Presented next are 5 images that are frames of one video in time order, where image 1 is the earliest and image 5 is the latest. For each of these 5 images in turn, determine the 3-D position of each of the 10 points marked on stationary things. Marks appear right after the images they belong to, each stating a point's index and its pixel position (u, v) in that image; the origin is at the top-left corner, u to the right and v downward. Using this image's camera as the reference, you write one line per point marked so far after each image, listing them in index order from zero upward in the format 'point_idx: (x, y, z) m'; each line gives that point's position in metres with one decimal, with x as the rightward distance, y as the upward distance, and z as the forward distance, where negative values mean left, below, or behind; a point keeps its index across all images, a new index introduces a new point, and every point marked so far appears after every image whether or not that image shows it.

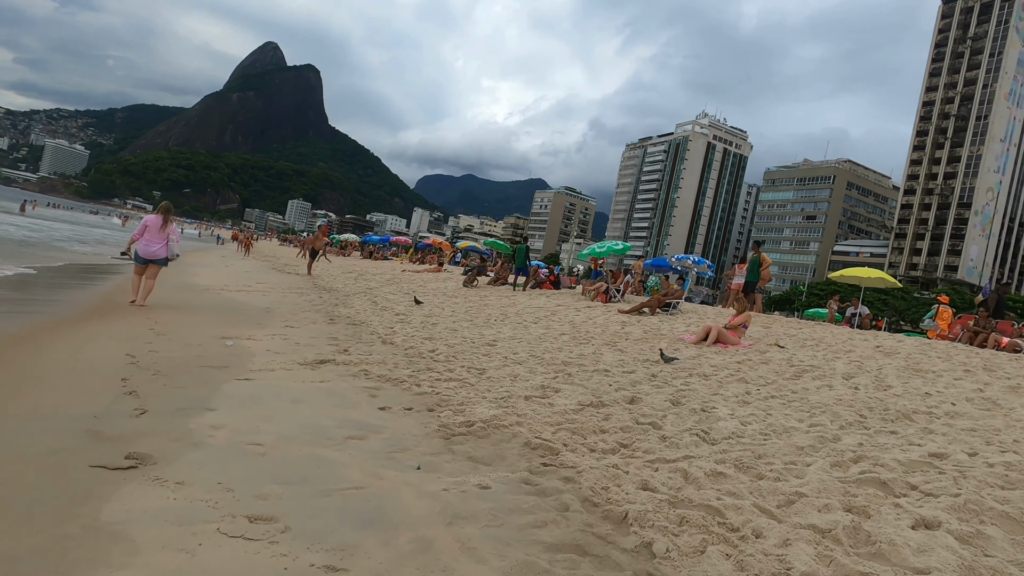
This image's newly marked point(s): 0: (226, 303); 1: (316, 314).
0: (-4.3, -0.2, +10.2) m
1: (-2.7, -0.4, +9.3) m
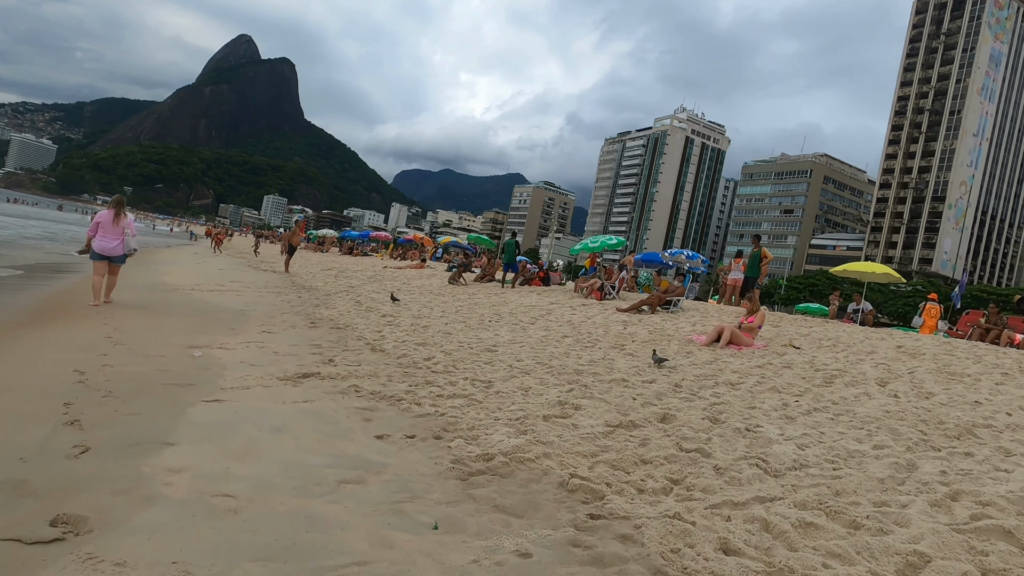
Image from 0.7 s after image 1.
0: (-4.4, -0.2, +9.4) m
1: (-2.7, -0.4, +8.5) m
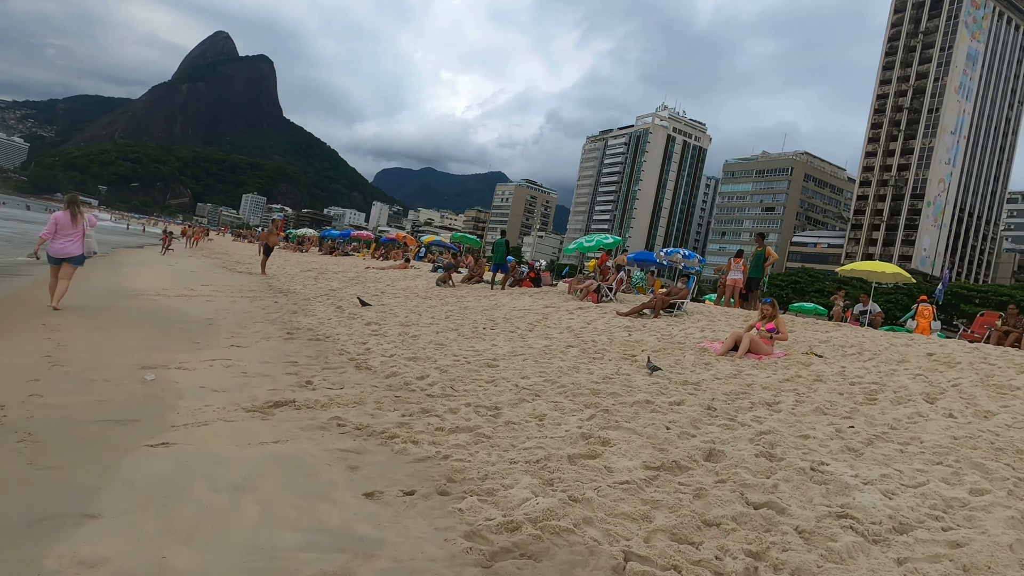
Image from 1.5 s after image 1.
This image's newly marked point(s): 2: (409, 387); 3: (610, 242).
0: (-4.5, -0.3, +8.5) m
1: (-2.8, -0.4, +7.7) m
2: (-0.7, -0.7, +4.9) m
3: (+2.2, +1.0, +14.6) m
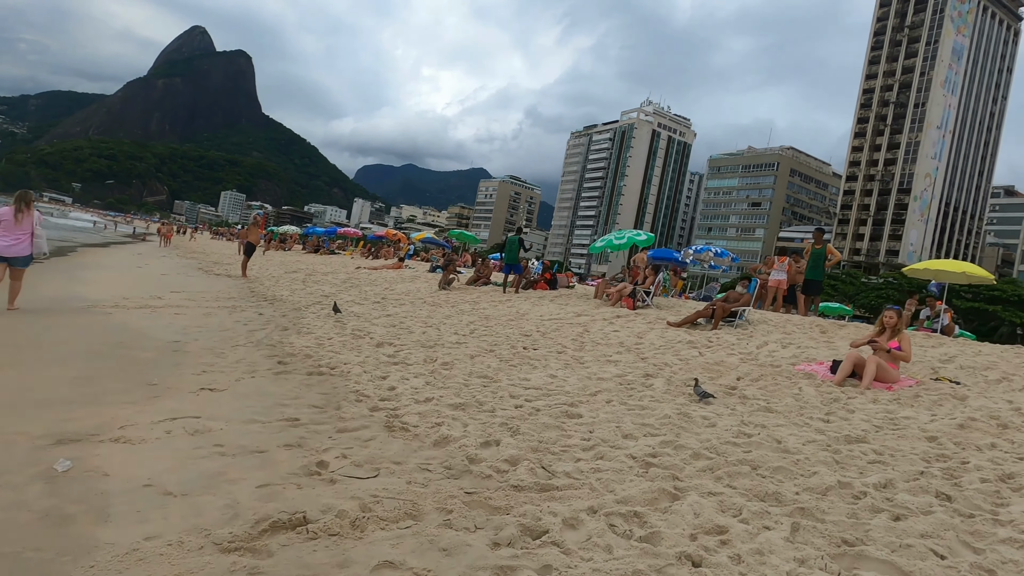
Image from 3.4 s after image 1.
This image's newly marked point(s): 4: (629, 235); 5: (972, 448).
0: (-4.0, -0.4, +6.7) m
1: (-2.3, -0.6, +5.9) m
2: (-0.2, -0.8, +3.1) m
3: (+2.5, +0.9, +12.9) m
4: (+2.3, +1.1, +13.4) m
5: (+2.8, -1.0, +4.1) m
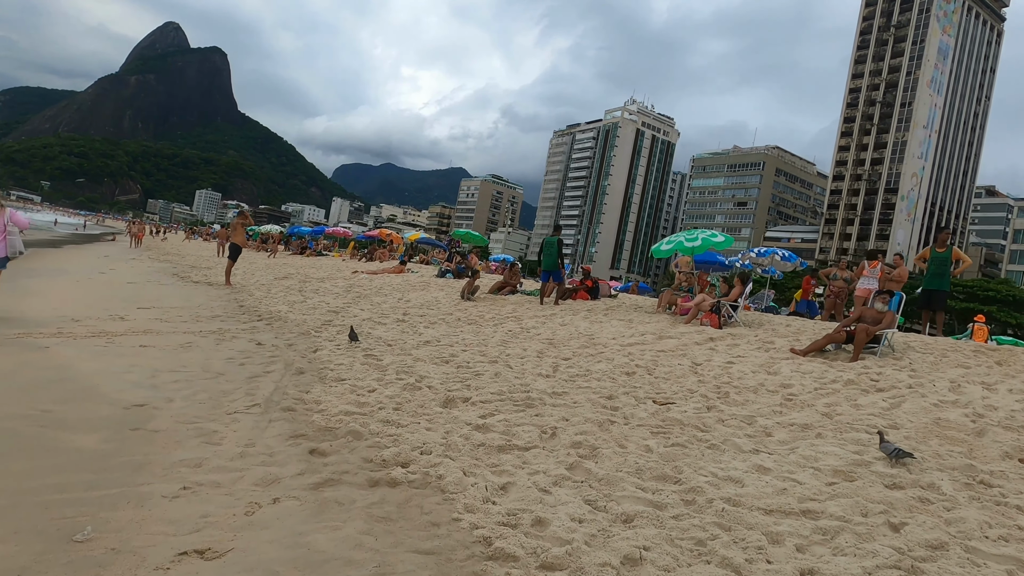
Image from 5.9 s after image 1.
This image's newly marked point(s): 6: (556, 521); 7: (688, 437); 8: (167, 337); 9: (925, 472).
0: (-3.1, -0.6, +4.4) m
1: (-1.3, -0.8, +3.7) m
2: (+0.9, -1.0, +0.9) m
3: (+3.2, +0.8, +10.8) m
4: (+3.0, +0.9, +11.3) m
5: (+3.8, -1.1, +2.0) m
6: (+0.1, -0.9, +2.6) m
7: (+1.0, -0.8, +4.0) m
8: (-3.3, -0.5, +6.4) m
9: (+2.3, -1.0, +3.5) m
